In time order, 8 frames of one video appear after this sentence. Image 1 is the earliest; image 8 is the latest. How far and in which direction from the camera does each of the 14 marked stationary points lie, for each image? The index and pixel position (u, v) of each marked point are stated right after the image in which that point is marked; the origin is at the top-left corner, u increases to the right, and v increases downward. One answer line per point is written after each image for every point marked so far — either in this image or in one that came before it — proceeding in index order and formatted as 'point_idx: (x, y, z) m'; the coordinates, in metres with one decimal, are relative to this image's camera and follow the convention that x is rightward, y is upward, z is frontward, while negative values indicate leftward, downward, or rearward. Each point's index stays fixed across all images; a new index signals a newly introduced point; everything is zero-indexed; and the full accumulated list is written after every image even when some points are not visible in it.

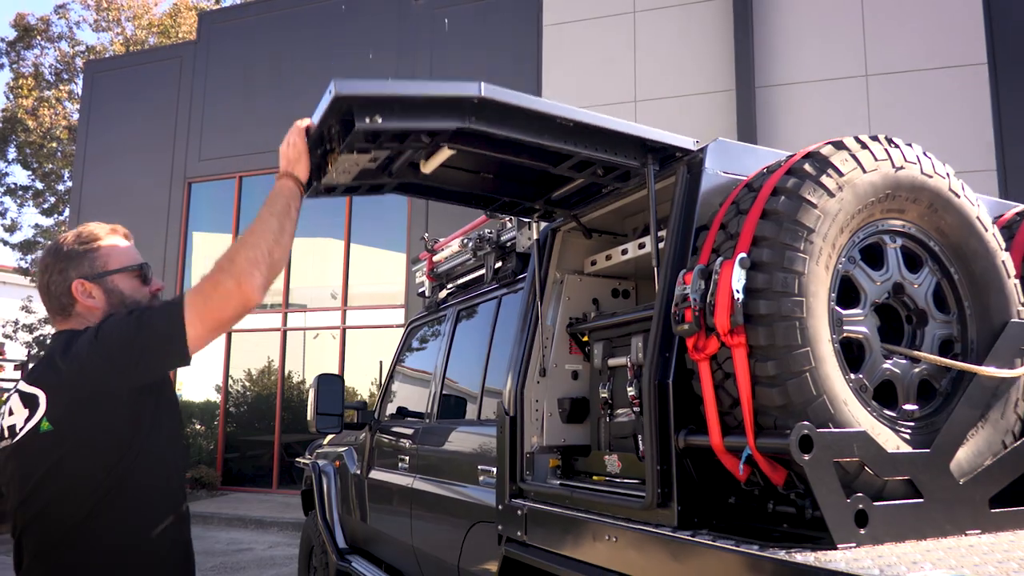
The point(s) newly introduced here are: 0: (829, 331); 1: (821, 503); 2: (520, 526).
0: (+0.6, -0.1, +1.6) m
1: (+0.5, -0.4, +1.5) m
2: (0.0, -0.6, +2.3) m
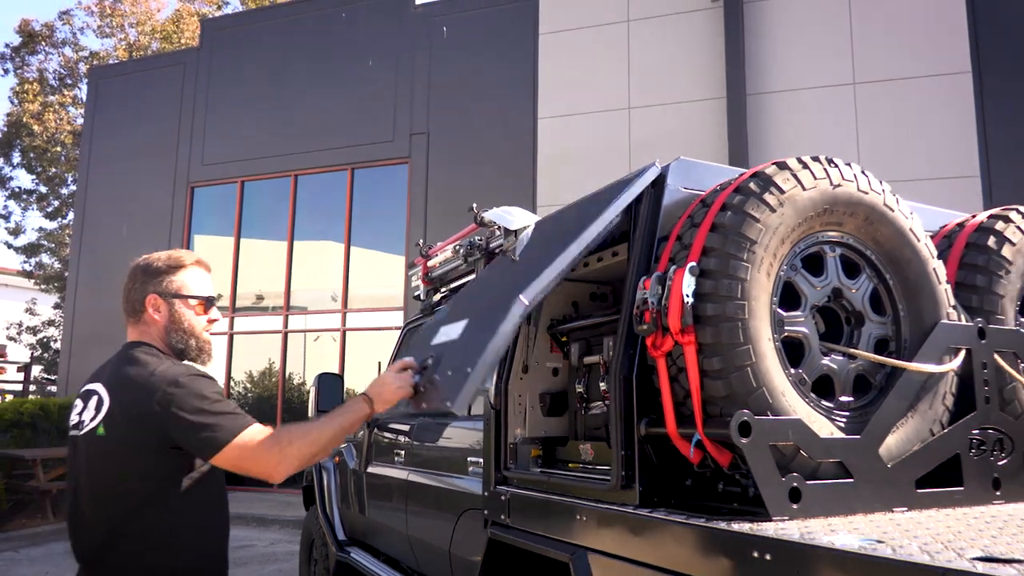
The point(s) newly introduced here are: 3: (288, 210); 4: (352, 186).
0: (+0.5, -0.1, +1.8) m
1: (+0.5, -0.4, +1.7) m
2: (0.0, -0.6, +2.5) m
3: (-3.3, +1.1, +13.2) m
4: (-2.2, +1.4, +12.6) m
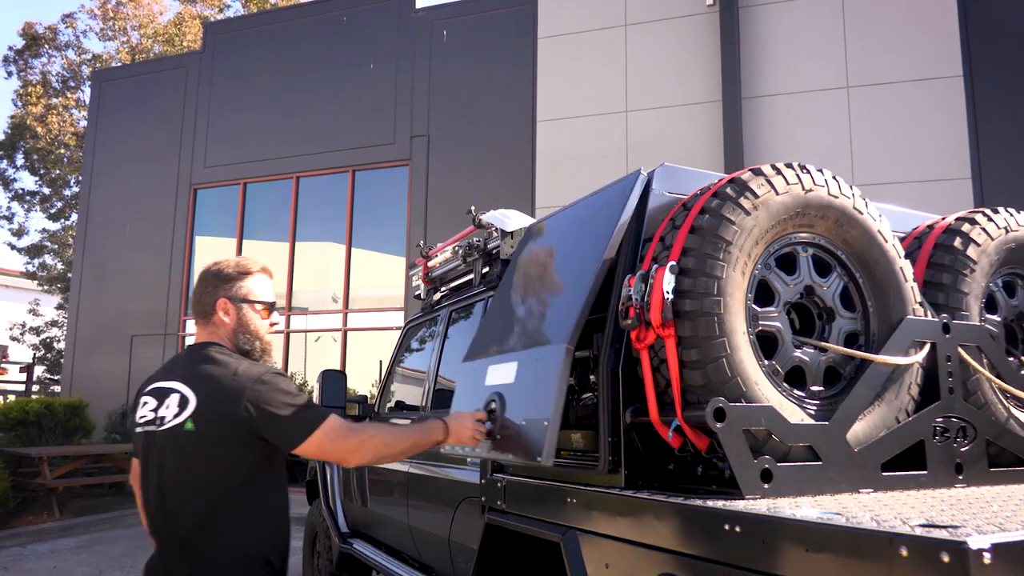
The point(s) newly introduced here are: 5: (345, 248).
0: (+0.5, -0.1, +2.0) m
1: (+0.4, -0.4, +1.8) m
2: (0.0, -0.6, +2.7) m
3: (-3.3, +1.1, +13.3) m
4: (-2.3, +1.4, +12.8) m
5: (-2.4, +0.6, +12.9) m
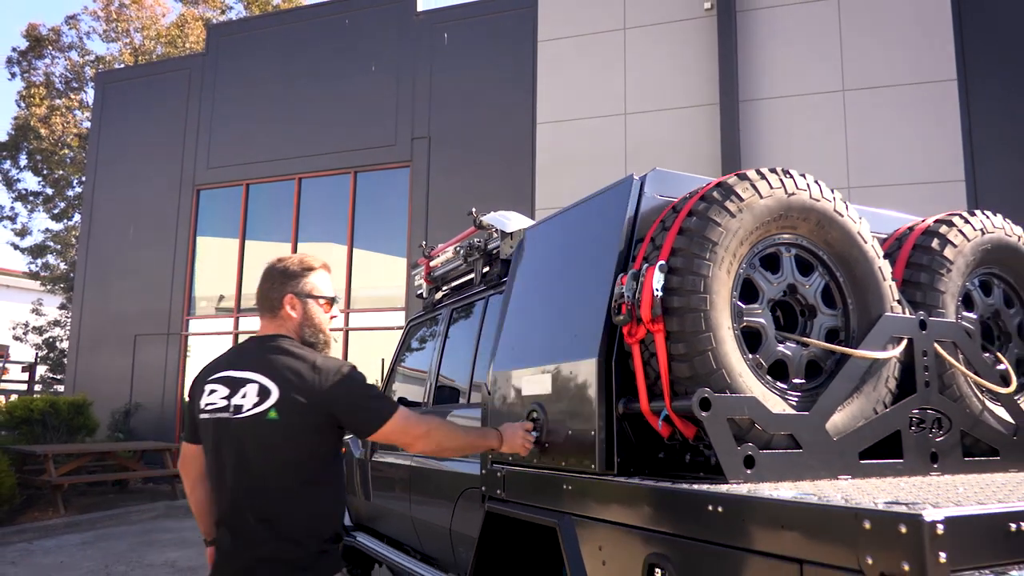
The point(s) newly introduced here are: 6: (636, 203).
0: (+0.5, -0.1, +2.1) m
1: (+0.4, -0.4, +2.0) m
2: (0.0, -0.6, +2.8) m
3: (-3.3, +1.1, +13.4) m
4: (-2.3, +1.4, +12.9) m
5: (-2.4, +0.6, +13.0) m
6: (+0.3, +0.2, +2.4) m
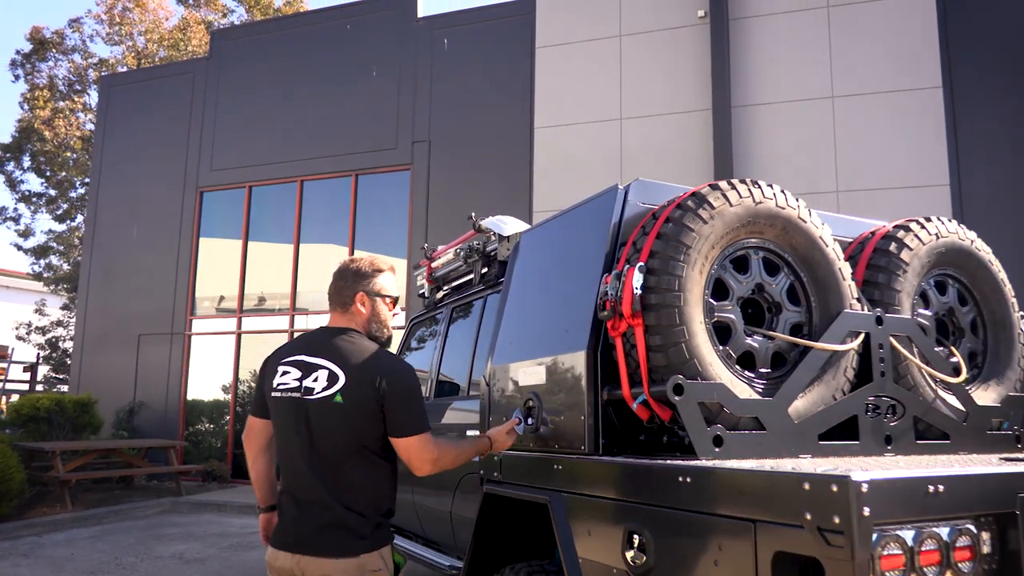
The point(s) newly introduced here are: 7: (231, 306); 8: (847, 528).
0: (+0.5, -0.1, +2.3) m
1: (+0.4, -0.3, +2.2) m
2: (-0.1, -0.6, +3.0) m
3: (-3.3, +1.1, +13.7) m
4: (-2.3, +1.4, +13.2) m
5: (-2.4, +0.6, +13.2) m
6: (+0.3, +0.2, +2.7) m
7: (-4.3, -0.3, +13.9) m
8: (+0.6, -0.4, +1.6) m
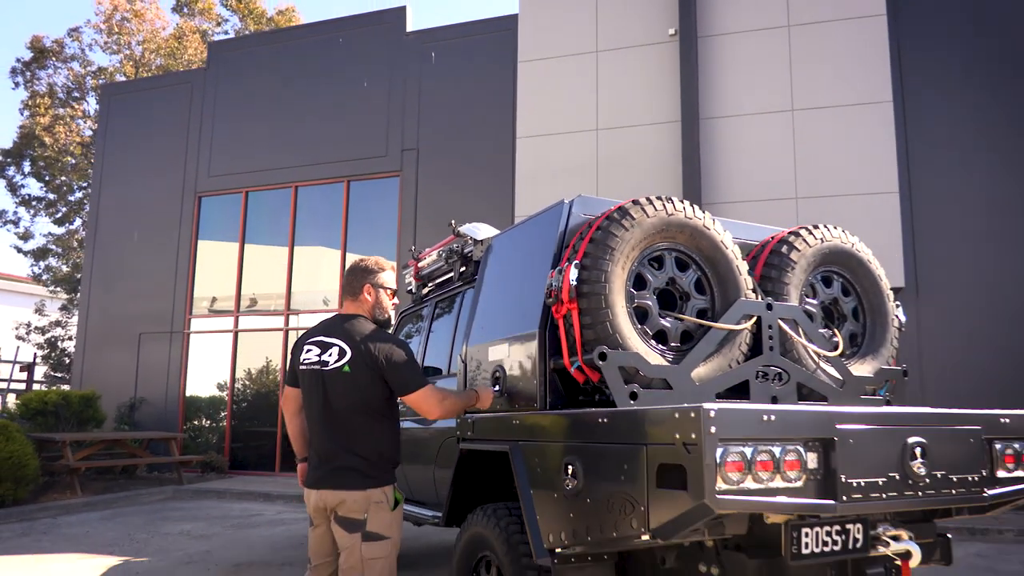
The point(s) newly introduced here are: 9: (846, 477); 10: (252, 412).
0: (+0.4, 0.0, +3.1) m
1: (+0.3, -0.3, +2.9) m
2: (-0.2, -0.6, +3.7) m
3: (-3.6, +1.1, +14.4) m
4: (-2.5, +1.4, +13.8) m
5: (-2.7, +0.6, +13.9) m
6: (+0.2, +0.3, +3.4) m
7: (-4.6, -0.3, +14.5) m
8: (+0.5, -0.4, +2.3) m
9: (+0.9, -0.5, +2.5) m
10: (-4.1, -1.9, +14.0) m
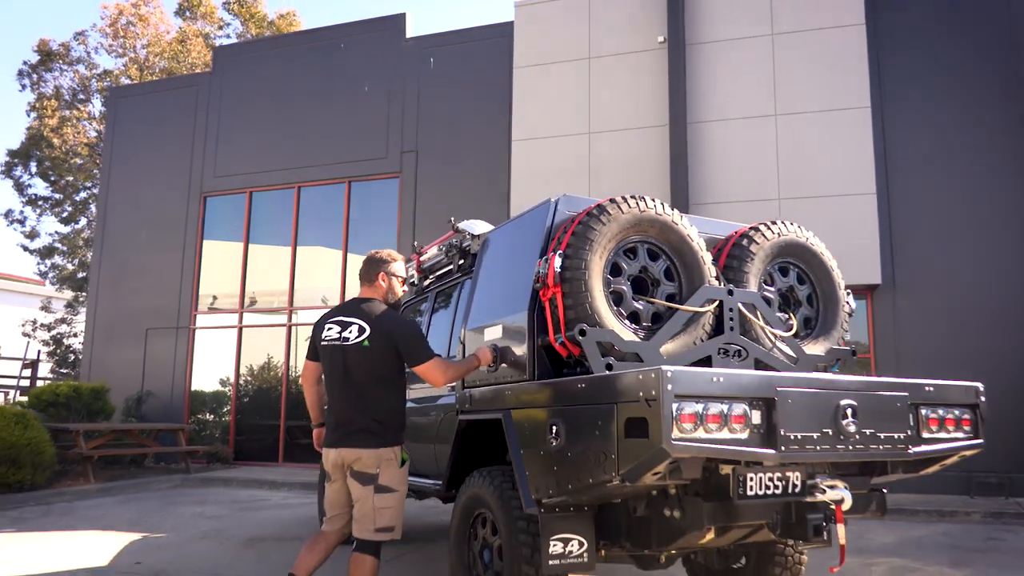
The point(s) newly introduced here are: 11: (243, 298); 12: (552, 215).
0: (+0.3, 0.0, +3.5) m
1: (+0.3, -0.3, +3.4) m
2: (-0.2, -0.5, +4.2) m
3: (-3.6, +1.2, +14.8) m
4: (-2.6, +1.4, +14.3) m
5: (-2.7, +0.6, +14.4) m
6: (+0.2, +0.3, +3.9) m
7: (-4.7, -0.2, +15.0) m
8: (+0.5, -0.3, +2.8) m
9: (+0.9, -0.5, +3.0) m
10: (-4.2, -1.9, +14.5) m
11: (-4.5, -0.2, +15.0) m
12: (+0.2, +0.3, +3.9) m
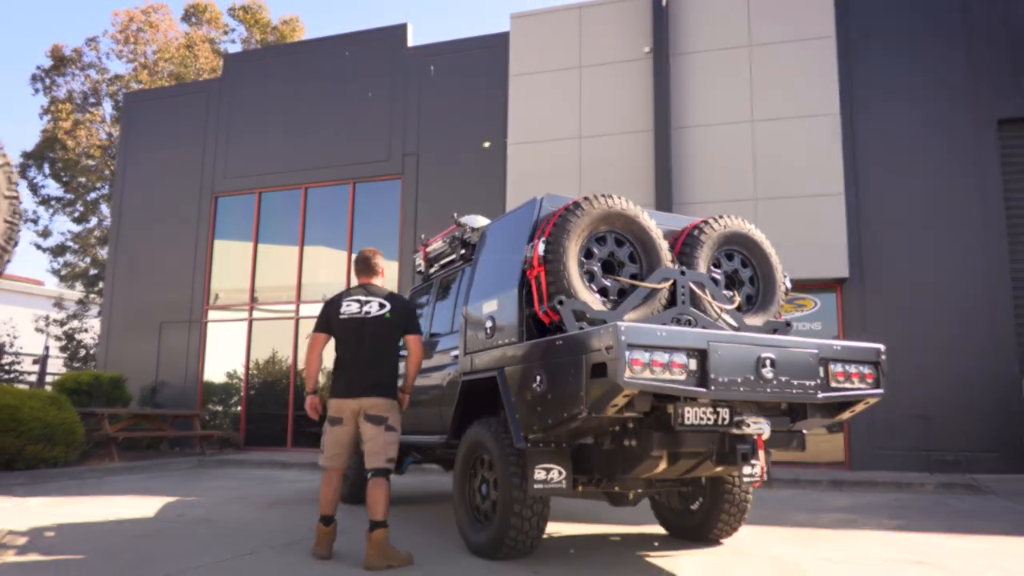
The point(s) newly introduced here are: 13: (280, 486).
0: (+0.3, +0.1, +4.4) m
1: (+0.3, -0.2, +4.3) m
2: (-0.2, -0.4, +5.1) m
3: (-3.7, +1.3, +15.7) m
4: (-2.7, +1.5, +15.2) m
5: (-2.8, +0.7, +15.3) m
6: (+0.1, +0.4, +4.8) m
7: (-4.7, -0.2, +15.9) m
8: (+0.4, -0.2, +3.7) m
9: (+0.9, -0.4, +3.9) m
10: (-4.2, -1.8, +15.4) m
11: (-4.6, -0.1, +15.9) m
12: (+0.1, +0.4, +4.8) m
13: (-2.6, -2.2, +9.9) m
